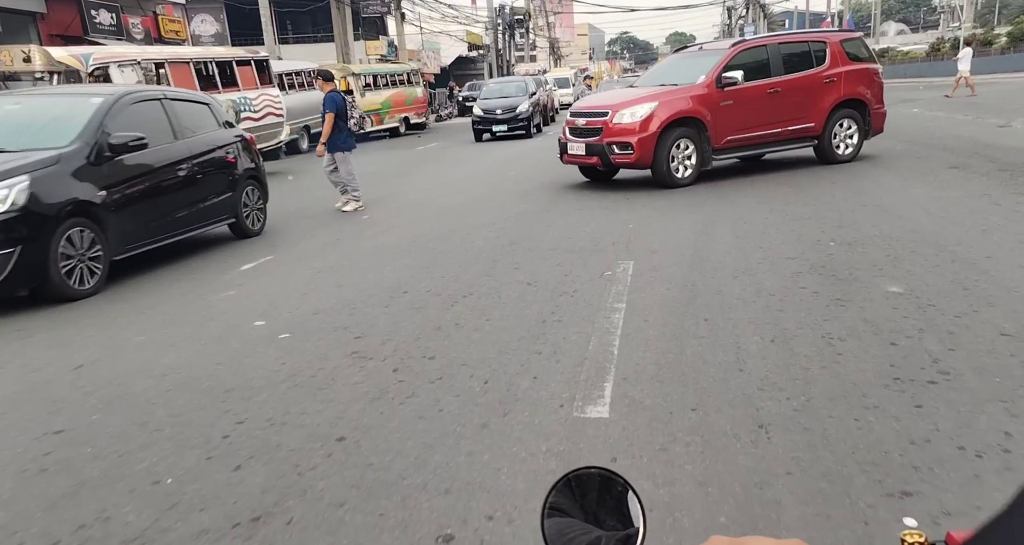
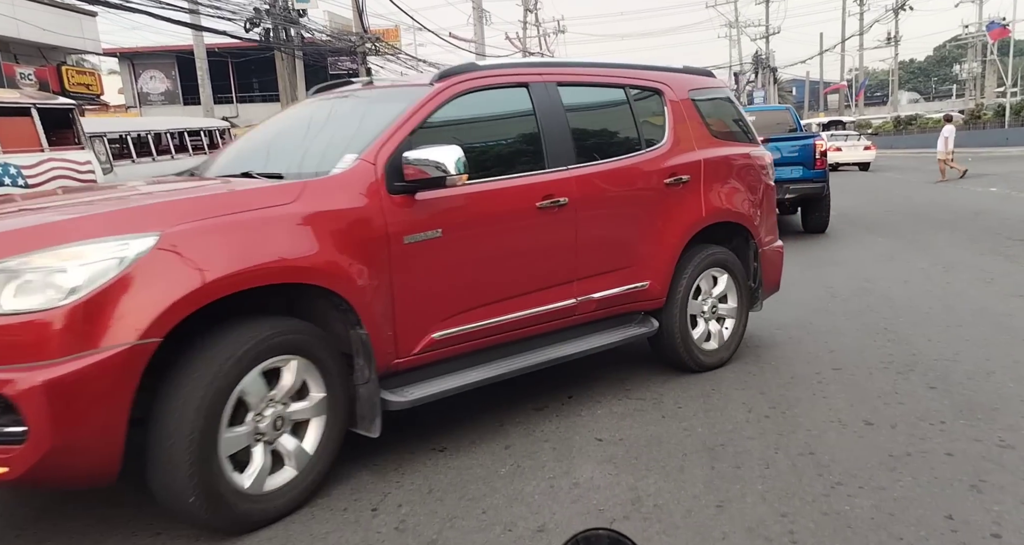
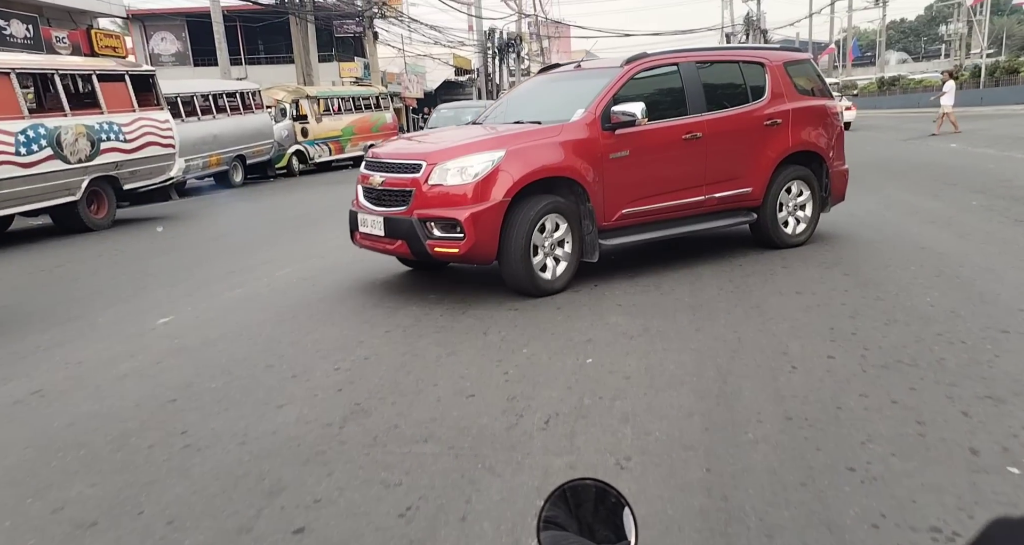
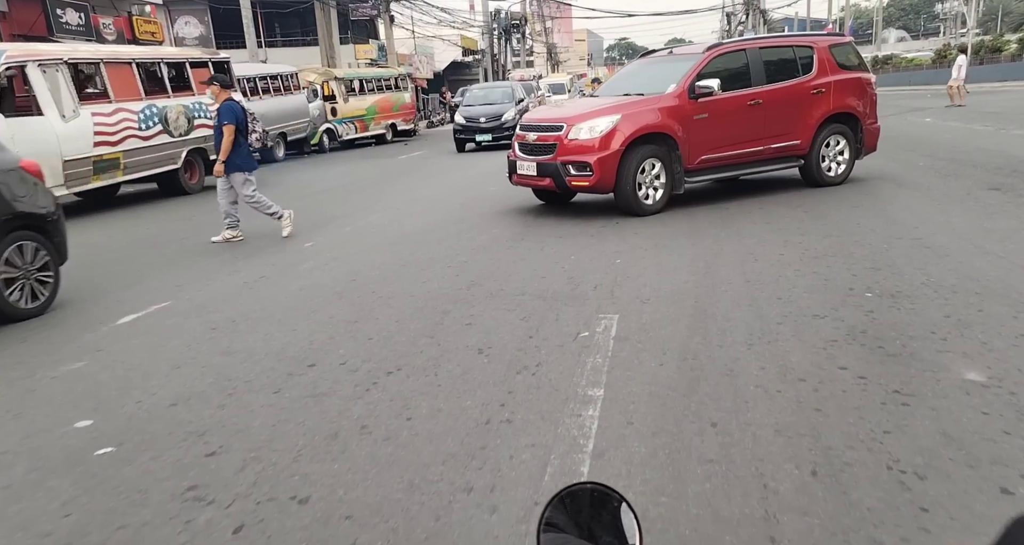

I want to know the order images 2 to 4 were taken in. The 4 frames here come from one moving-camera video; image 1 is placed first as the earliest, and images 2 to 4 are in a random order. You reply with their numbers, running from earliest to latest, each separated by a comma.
4, 3, 2
